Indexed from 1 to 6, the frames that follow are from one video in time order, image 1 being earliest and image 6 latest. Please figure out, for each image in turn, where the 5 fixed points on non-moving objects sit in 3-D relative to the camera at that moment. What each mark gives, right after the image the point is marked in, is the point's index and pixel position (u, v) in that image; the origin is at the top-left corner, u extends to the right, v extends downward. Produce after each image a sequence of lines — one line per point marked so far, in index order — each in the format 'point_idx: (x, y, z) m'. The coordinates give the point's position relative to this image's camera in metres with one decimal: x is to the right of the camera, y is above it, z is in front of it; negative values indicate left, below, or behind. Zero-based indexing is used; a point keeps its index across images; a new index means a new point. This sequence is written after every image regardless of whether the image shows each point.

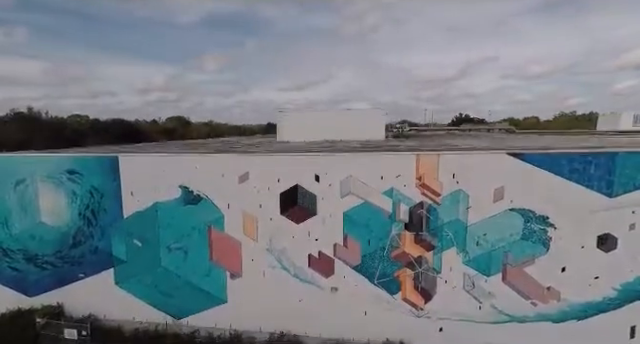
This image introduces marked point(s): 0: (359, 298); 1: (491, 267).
0: (+1.6, -5.2, +13.0) m
1: (+6.5, -3.6, +11.9) m
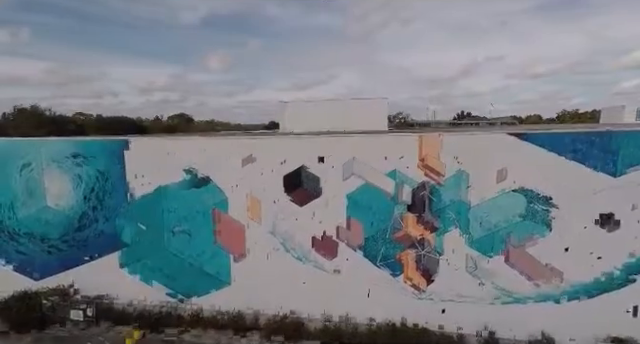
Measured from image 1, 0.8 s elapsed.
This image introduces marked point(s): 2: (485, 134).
0: (+1.7, -4.5, +13.0) m
1: (+6.6, -2.9, +11.9) m
2: (+6.2, +1.4, +11.6) m
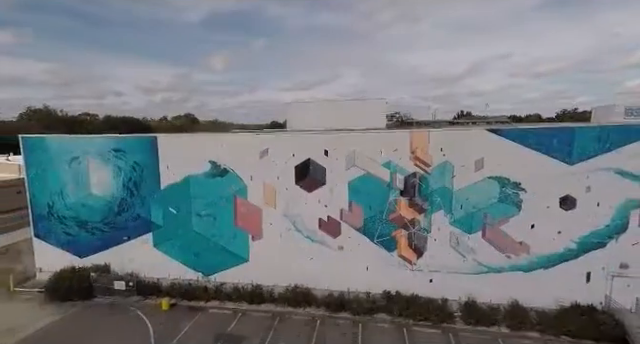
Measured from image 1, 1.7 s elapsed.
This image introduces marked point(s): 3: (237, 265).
0: (+2.0, -4.0, +15.3) m
1: (+6.9, -2.4, +14.2) m
2: (+6.4, +1.8, +13.8) m
3: (-4.4, -4.9, +16.5) m
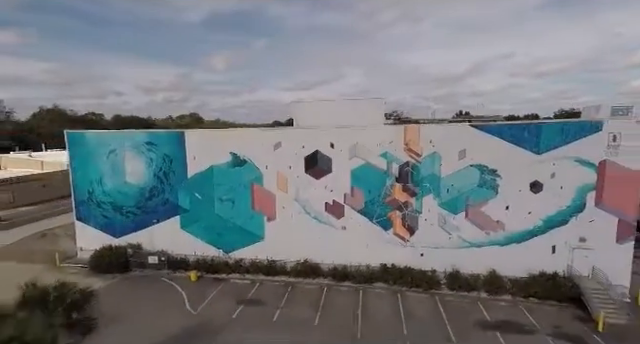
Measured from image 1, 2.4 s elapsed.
0: (+2.4, -3.4, +17.8) m
1: (+7.3, -1.9, +16.6) m
2: (+6.8, +2.4, +16.3) m
3: (-4.0, -4.3, +18.9) m
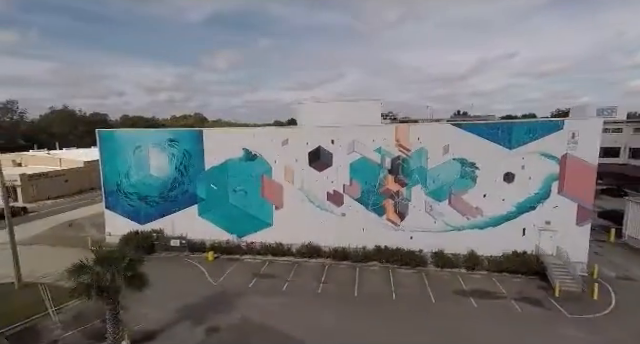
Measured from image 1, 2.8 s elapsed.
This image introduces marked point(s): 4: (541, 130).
0: (+2.5, -3.0, +20.3) m
1: (+7.4, -1.5, +19.1) m
2: (+6.9, +2.8, +18.8) m
3: (-3.9, -3.9, +21.4) m
4: (+12.3, +2.4, +17.5) m
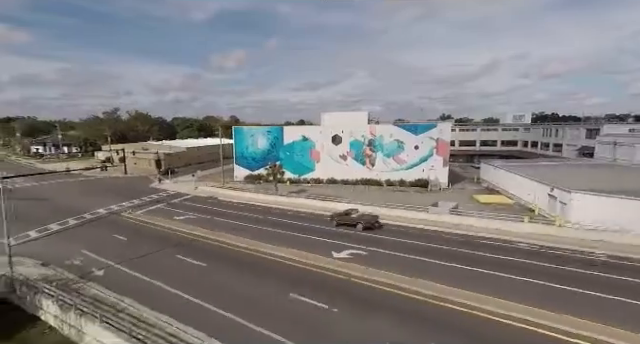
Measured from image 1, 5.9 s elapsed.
0: (+4.9, +0.7, +45.4) m
1: (+9.8, +2.2, +44.2) m
2: (+9.3, +6.5, +43.9) m
3: (-1.5, -0.1, +46.5) m
4: (+14.8, +6.0, +42.6) m
